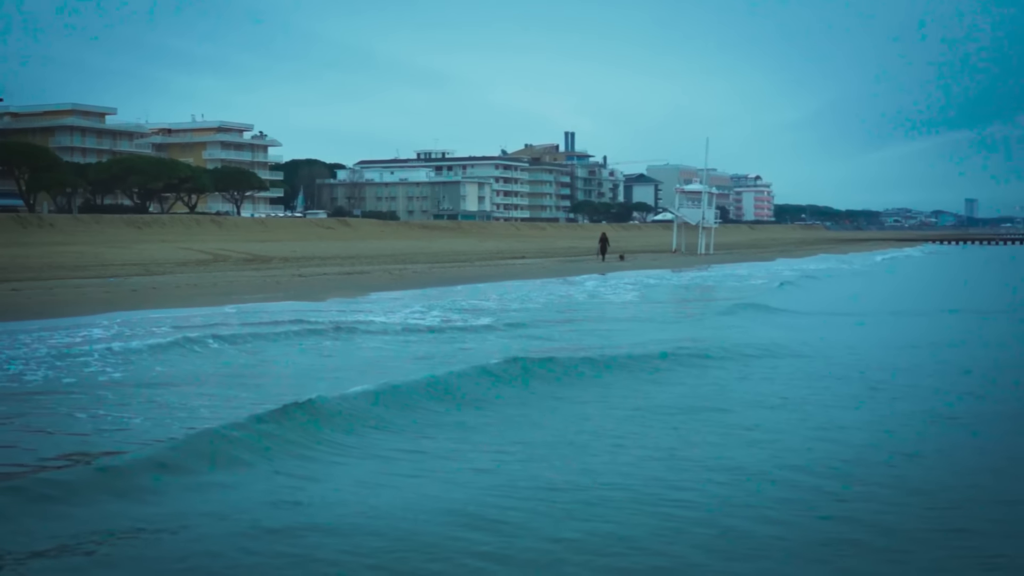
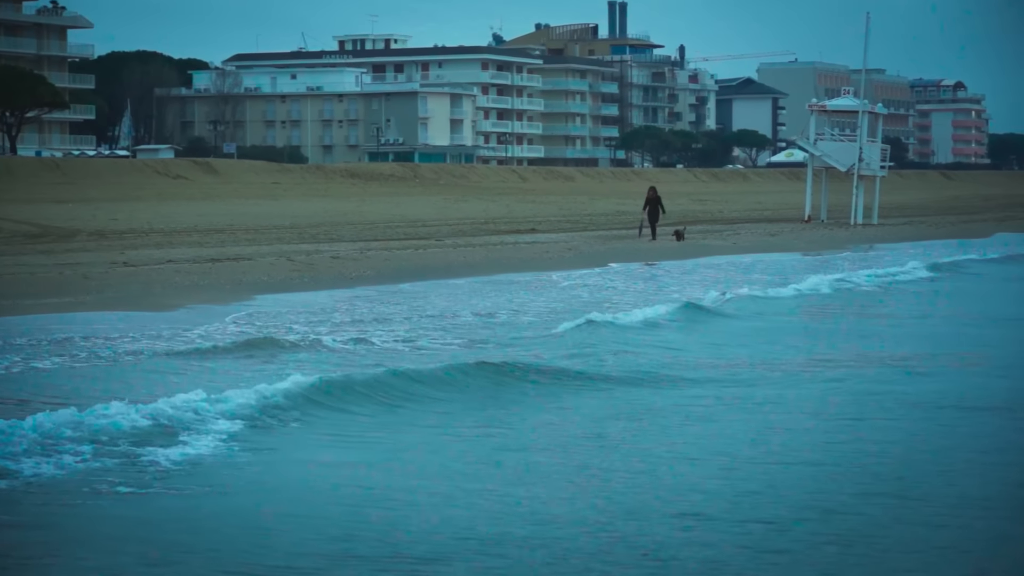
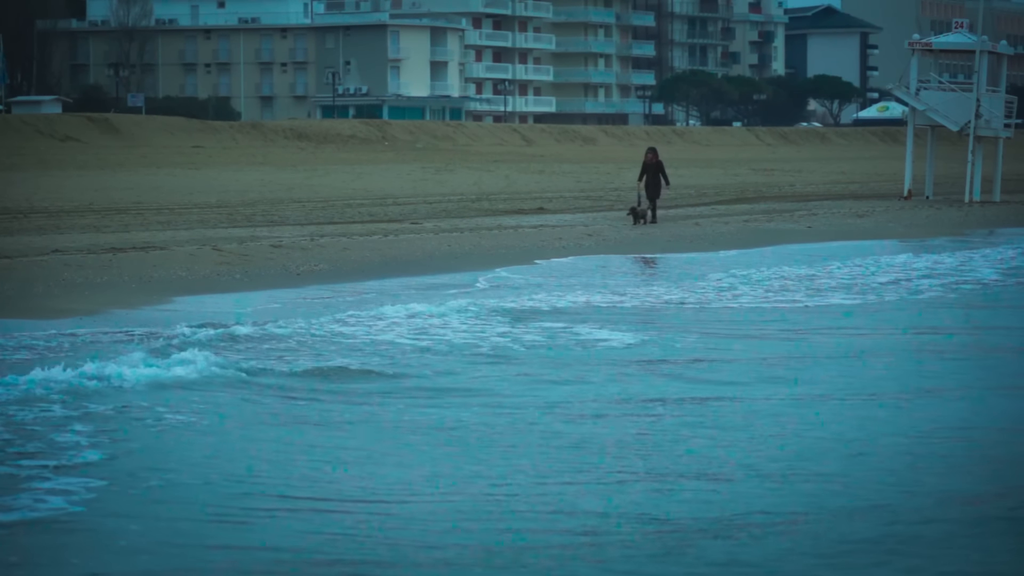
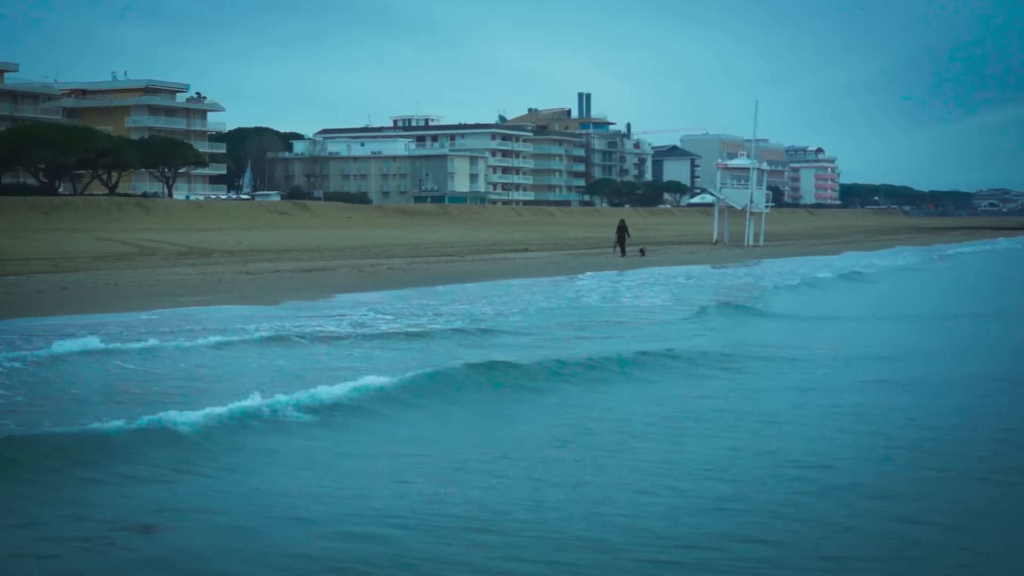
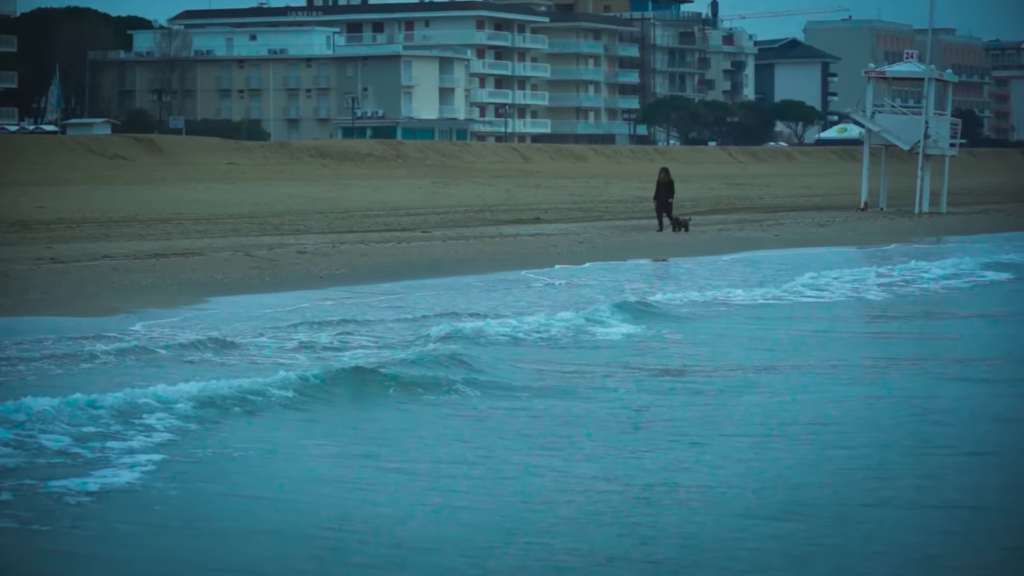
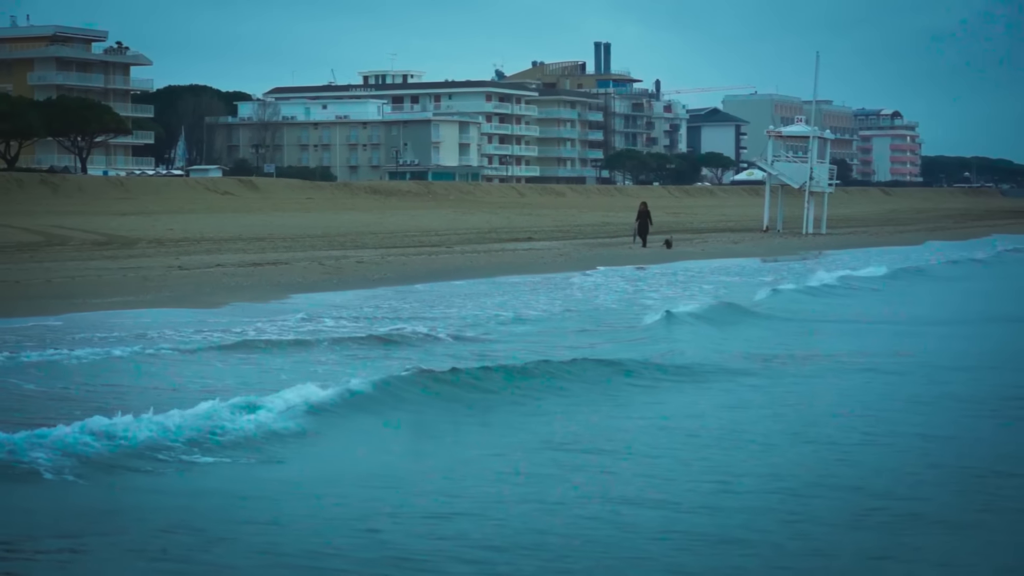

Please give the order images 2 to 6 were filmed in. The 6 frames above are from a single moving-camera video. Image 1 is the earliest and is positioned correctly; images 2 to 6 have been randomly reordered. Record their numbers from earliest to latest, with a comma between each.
4, 6, 2, 5, 3
